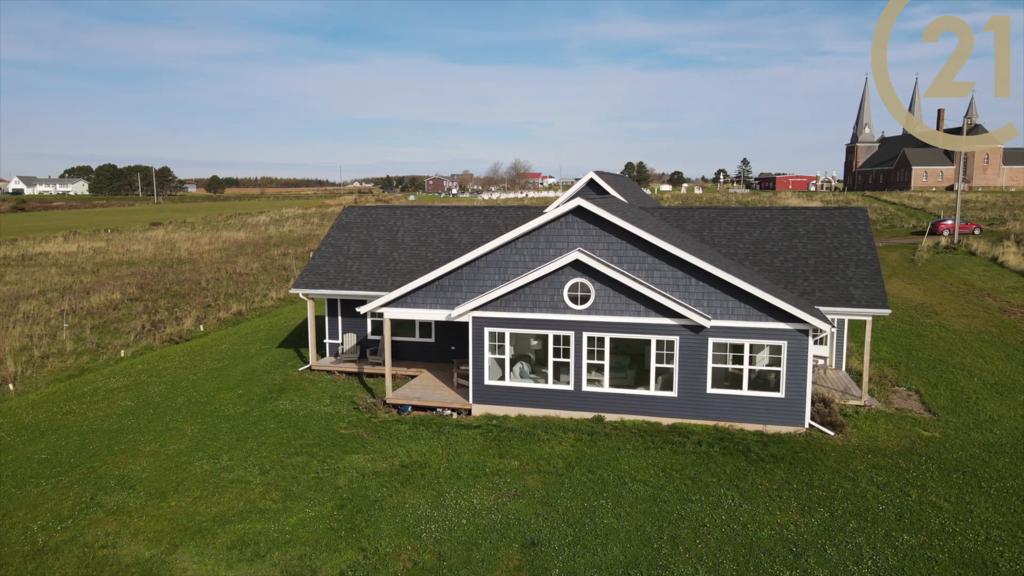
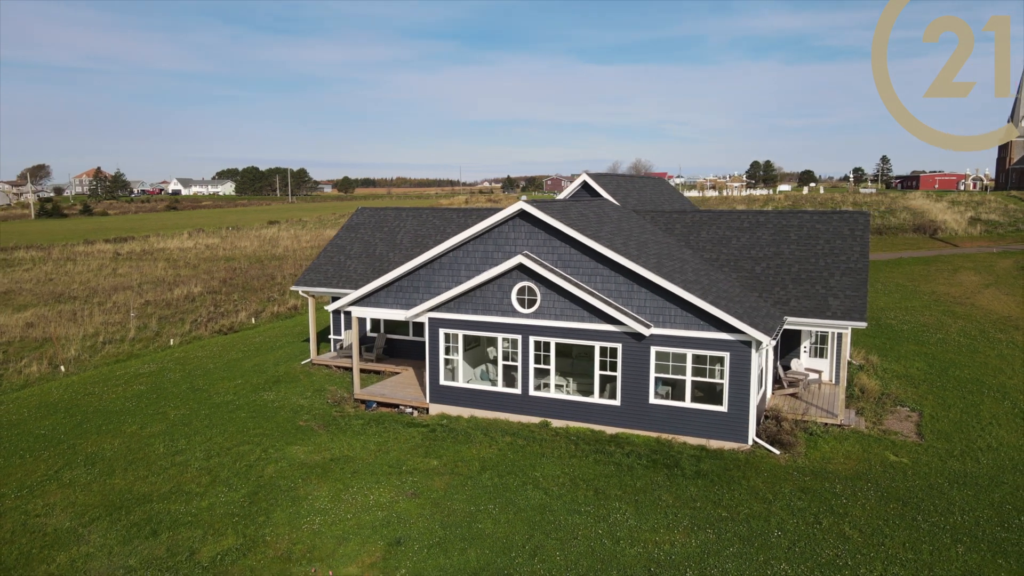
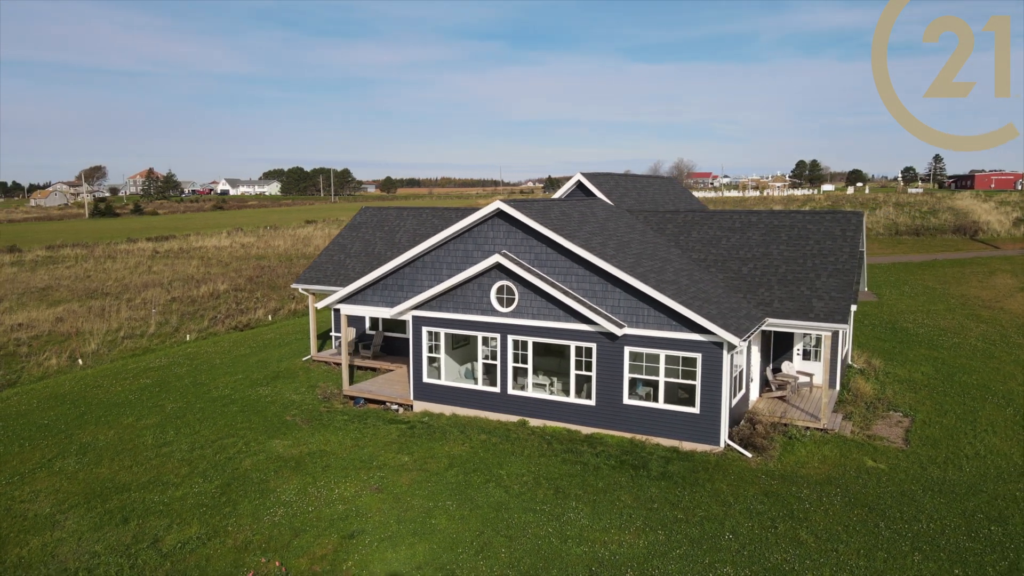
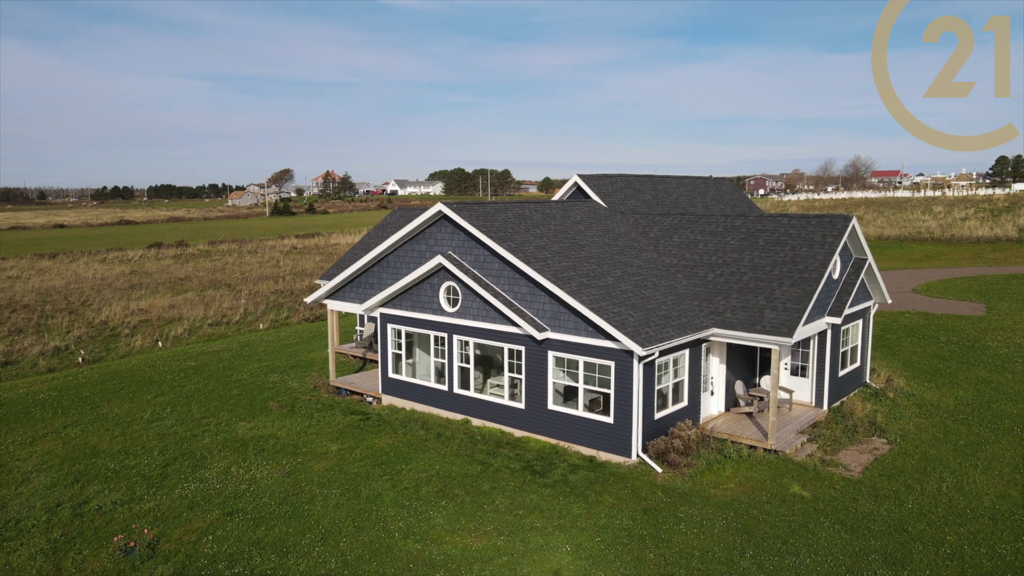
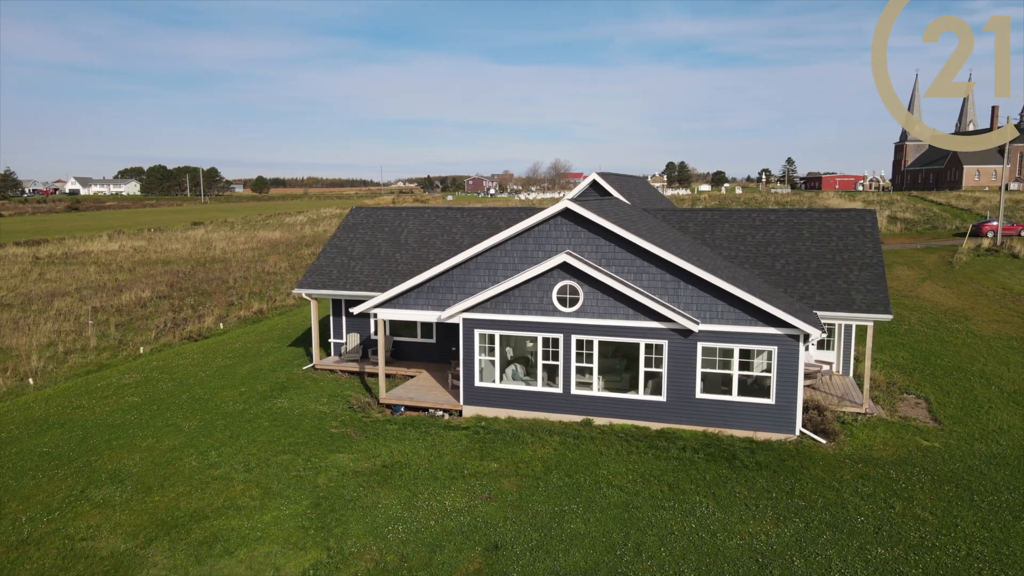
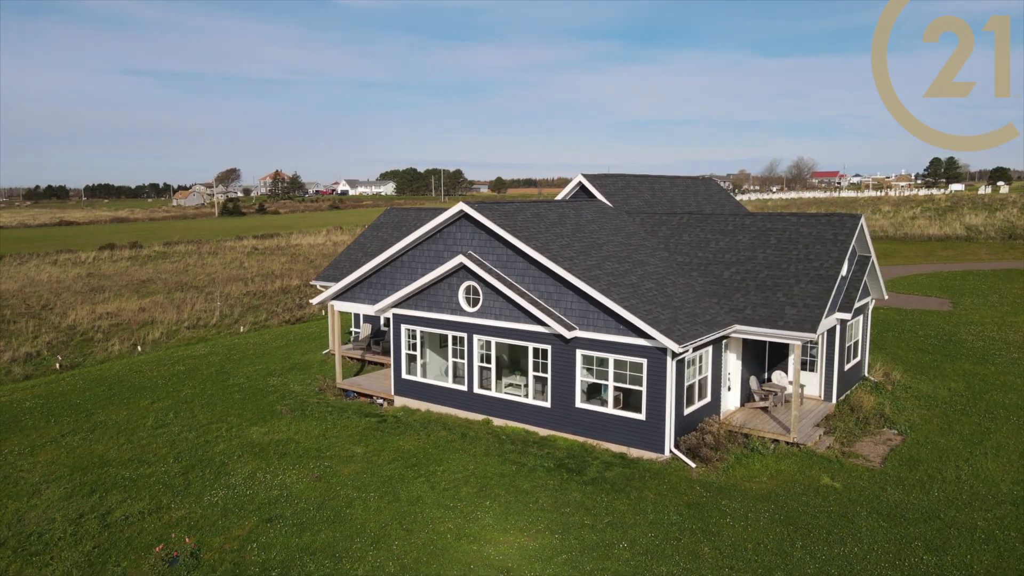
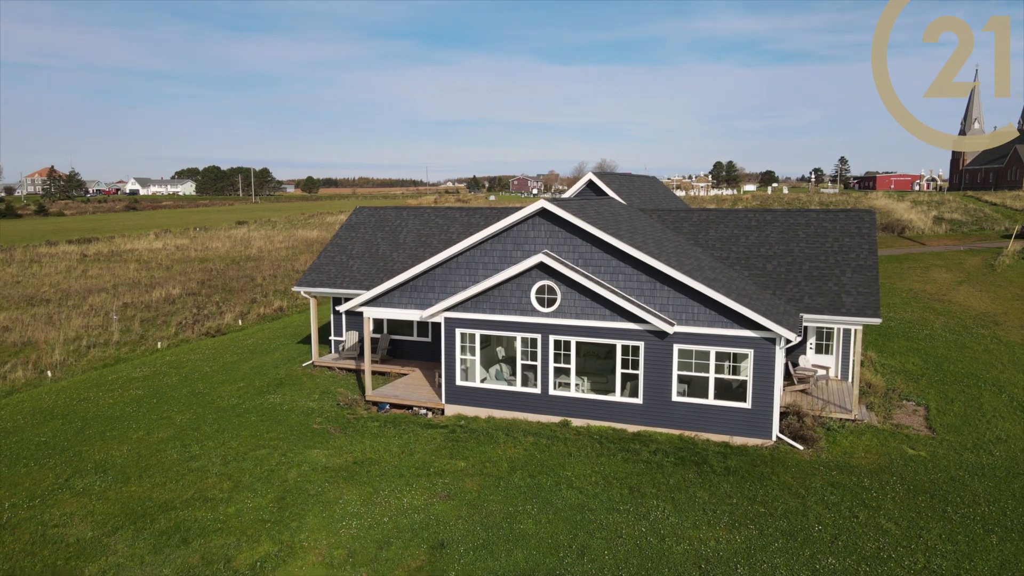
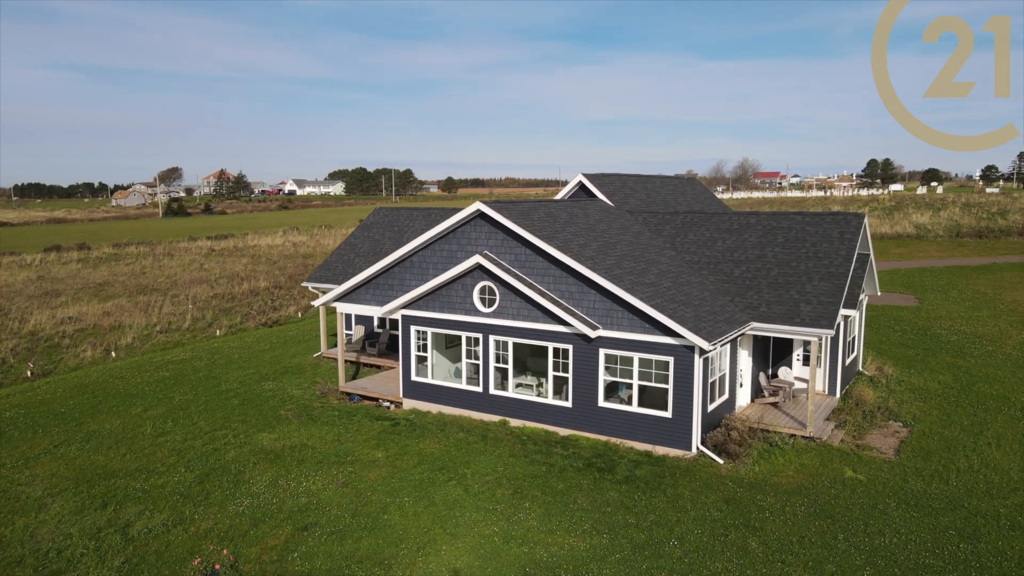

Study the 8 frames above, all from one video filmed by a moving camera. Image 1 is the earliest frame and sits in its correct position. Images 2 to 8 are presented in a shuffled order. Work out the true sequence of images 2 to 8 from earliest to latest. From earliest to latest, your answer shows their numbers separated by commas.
5, 7, 2, 3, 8, 6, 4
